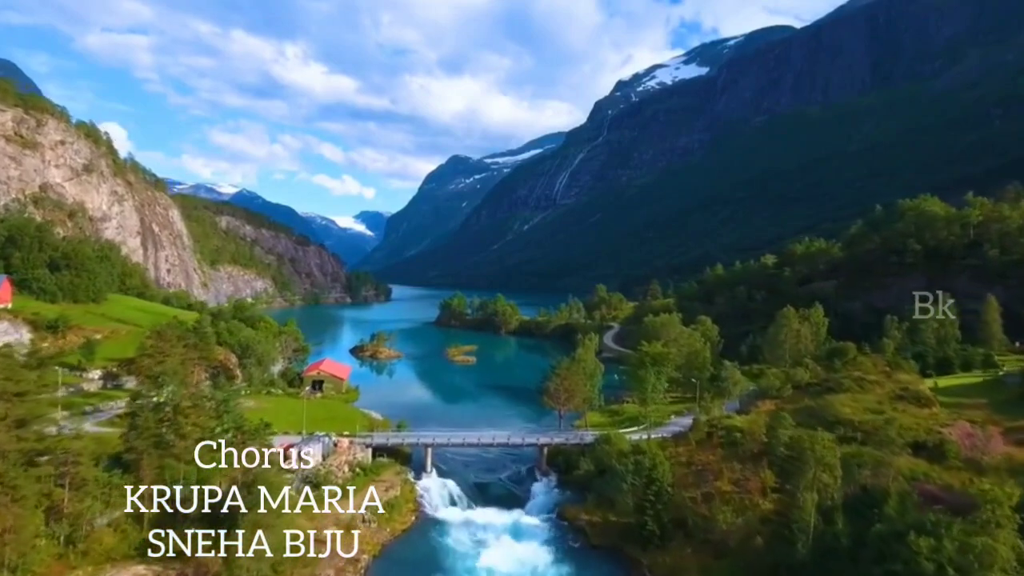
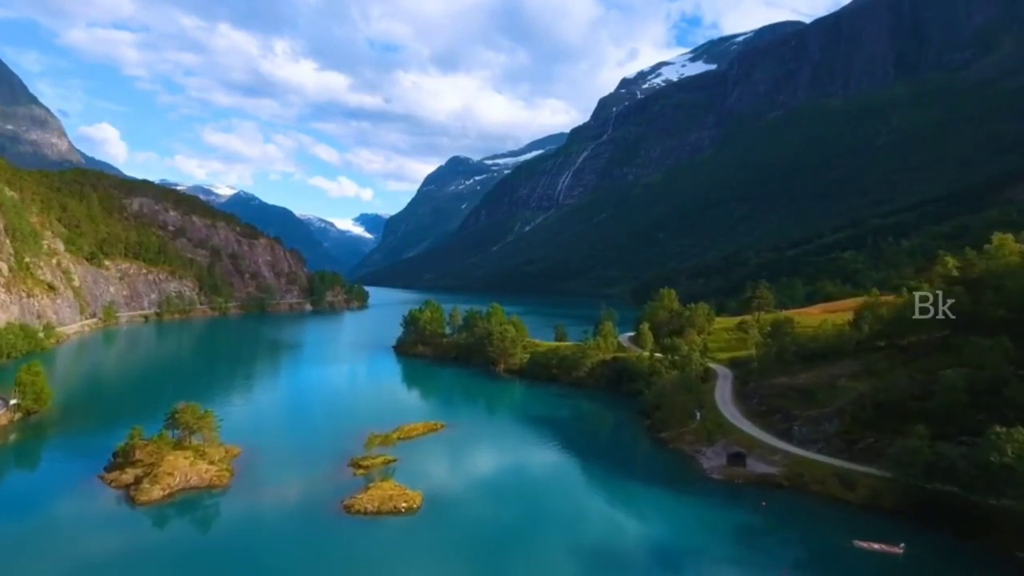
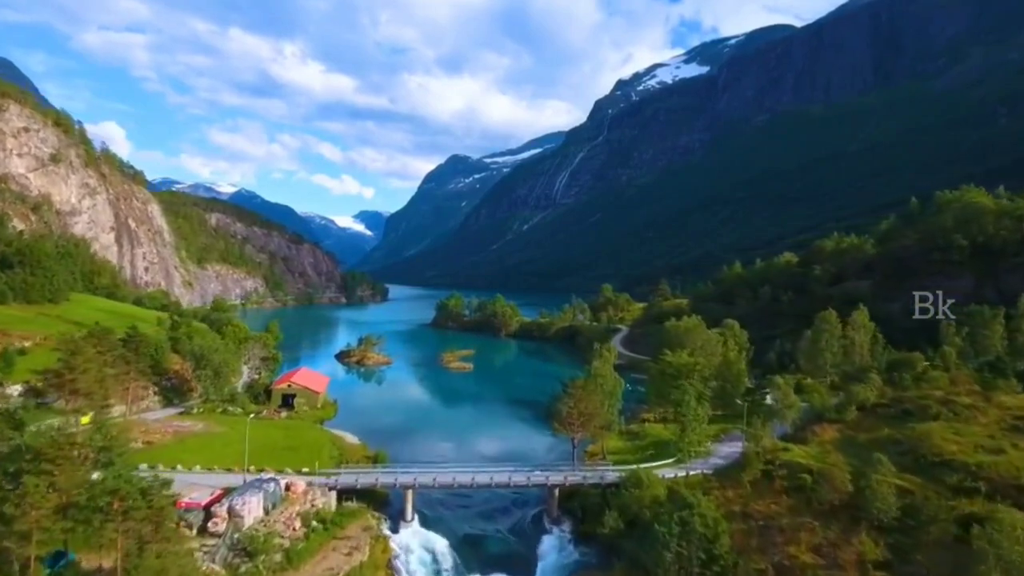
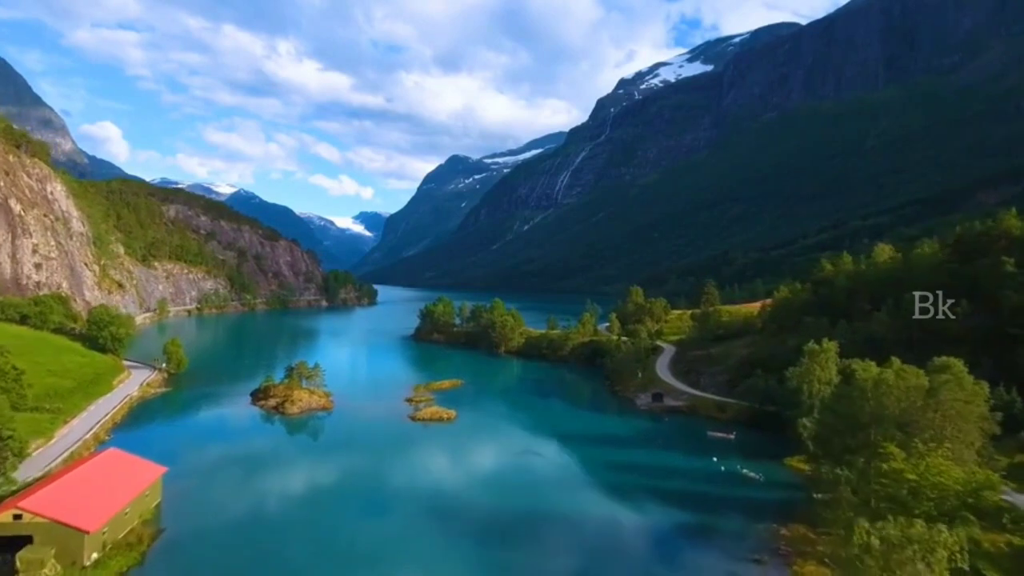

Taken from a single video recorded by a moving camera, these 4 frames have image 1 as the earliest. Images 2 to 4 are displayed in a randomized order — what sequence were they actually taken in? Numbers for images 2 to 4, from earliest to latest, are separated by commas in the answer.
3, 4, 2
